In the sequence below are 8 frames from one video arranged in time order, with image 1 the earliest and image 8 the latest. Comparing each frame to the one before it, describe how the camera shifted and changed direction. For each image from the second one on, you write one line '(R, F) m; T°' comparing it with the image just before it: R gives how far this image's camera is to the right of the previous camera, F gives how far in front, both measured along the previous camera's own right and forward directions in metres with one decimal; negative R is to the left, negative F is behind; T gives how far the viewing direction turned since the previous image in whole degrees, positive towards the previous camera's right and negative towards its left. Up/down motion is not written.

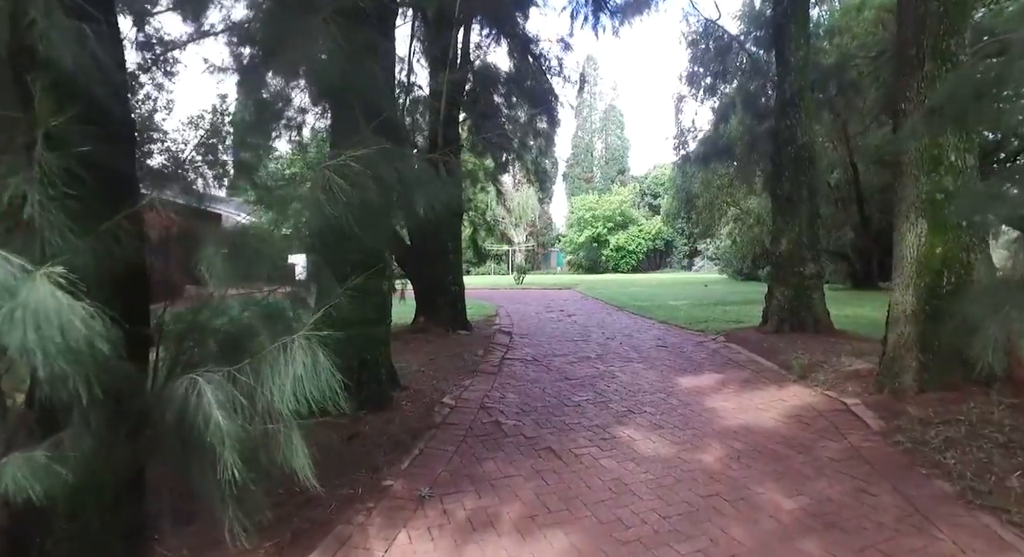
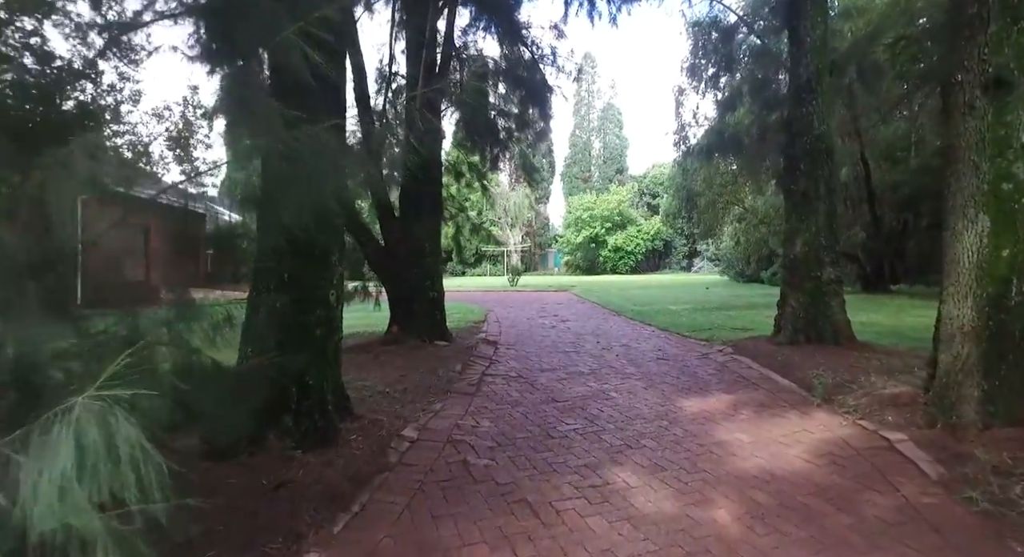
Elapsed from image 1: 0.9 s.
(+0.2, +0.7) m; 0°
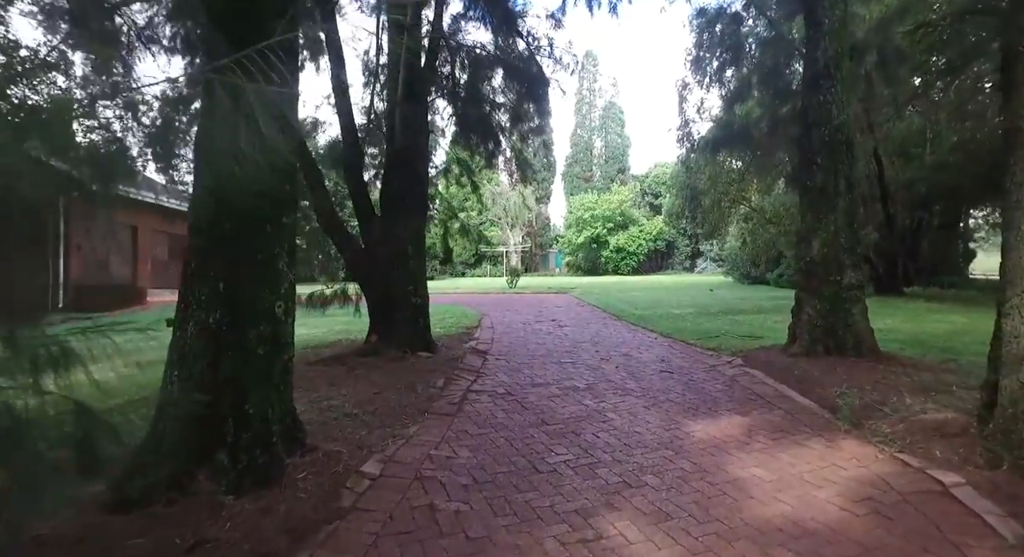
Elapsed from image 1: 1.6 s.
(+0.1, +0.5) m; 0°
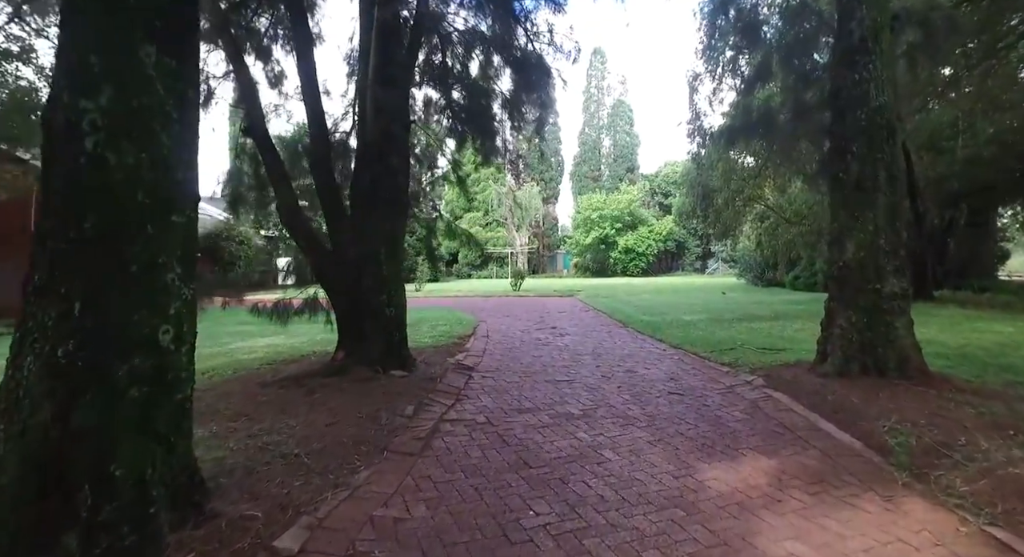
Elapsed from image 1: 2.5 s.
(+0.2, +0.7) m; -1°
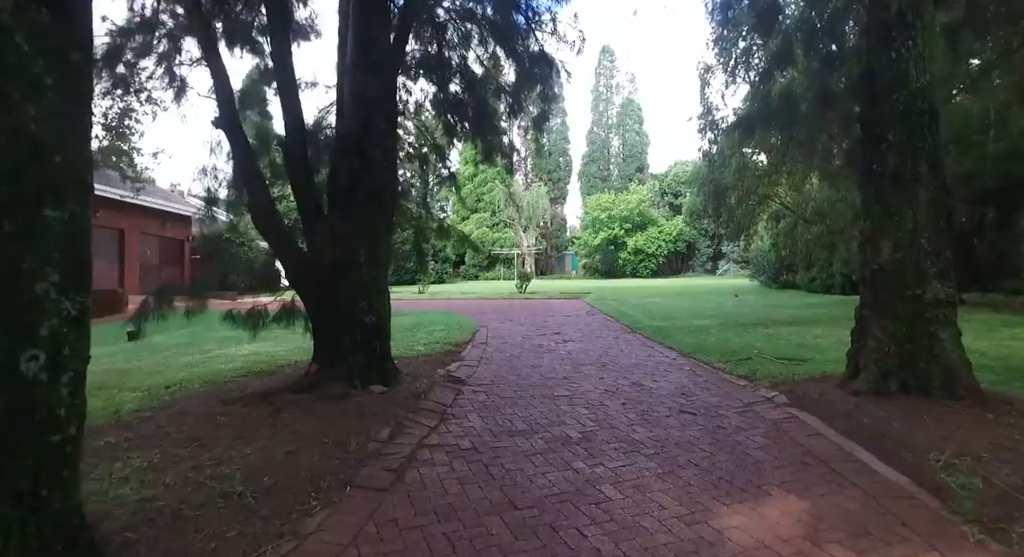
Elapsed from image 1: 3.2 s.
(+0.1, +0.5) m; -1°
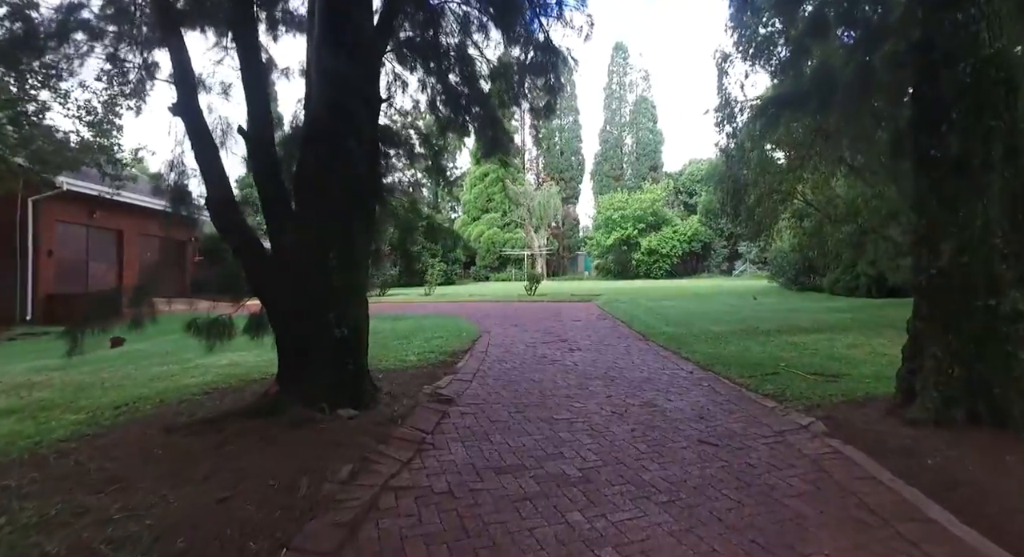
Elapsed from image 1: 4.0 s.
(+0.2, +0.6) m; -1°
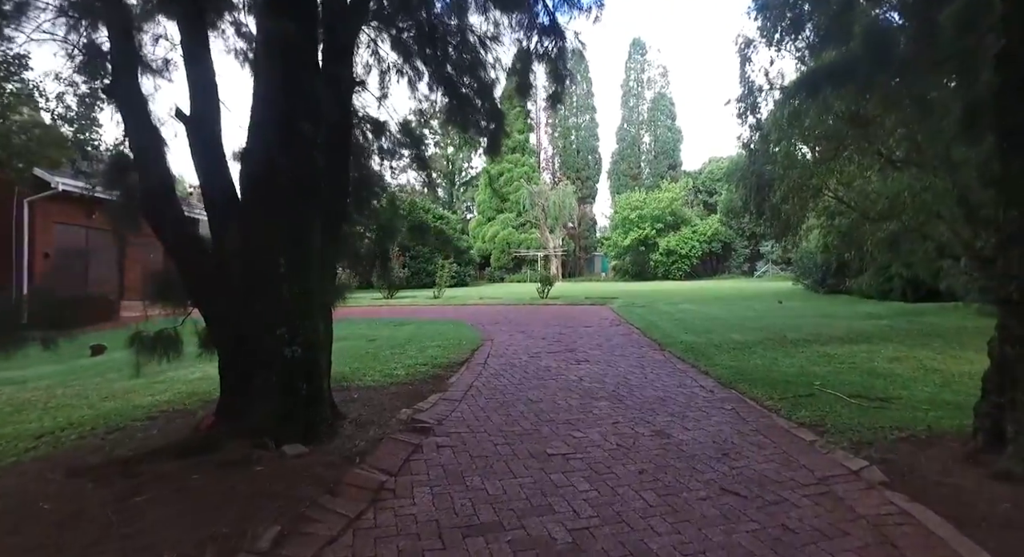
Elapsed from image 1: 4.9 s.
(+0.2, +0.7) m; -2°
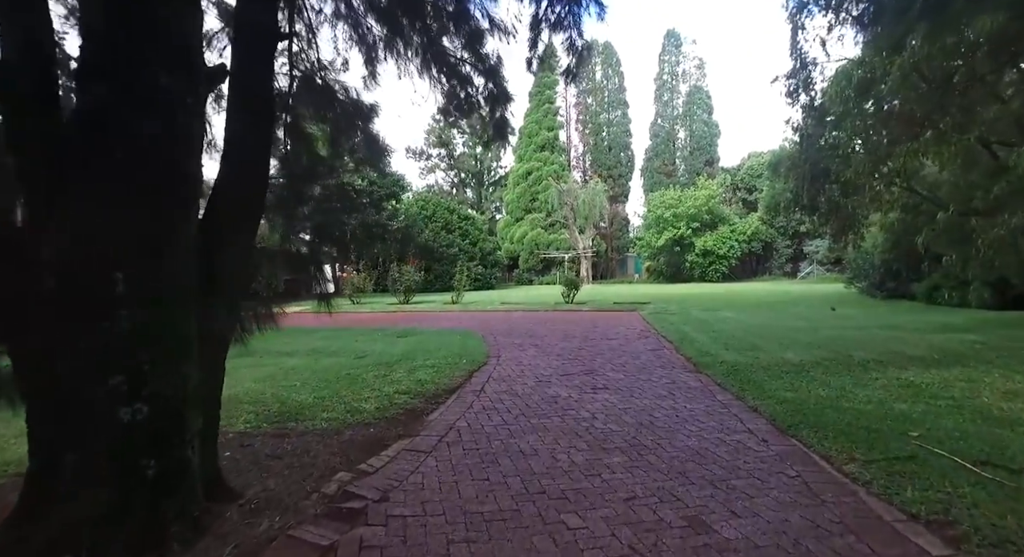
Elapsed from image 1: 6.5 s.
(+0.3, +1.2) m; -4°
